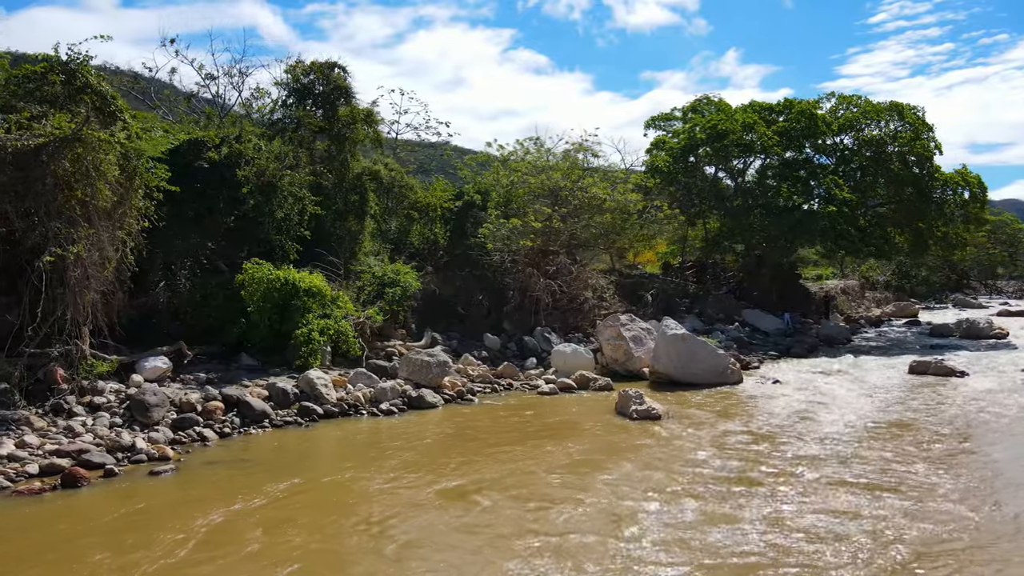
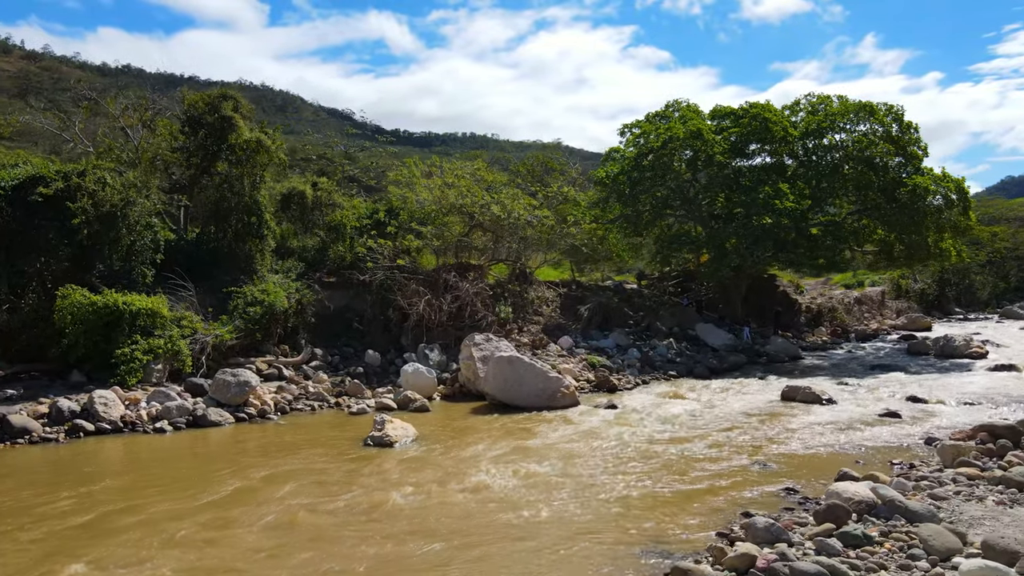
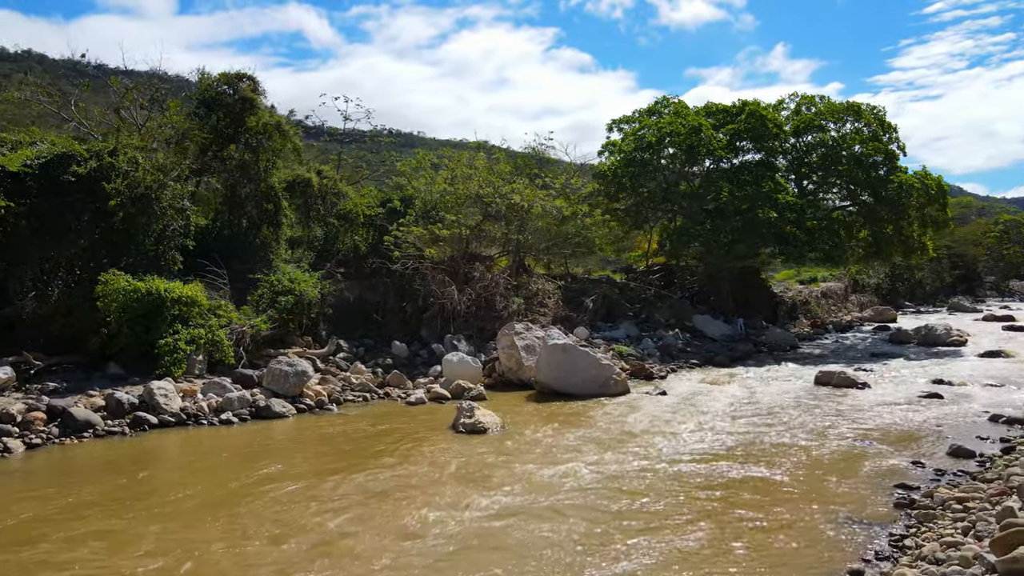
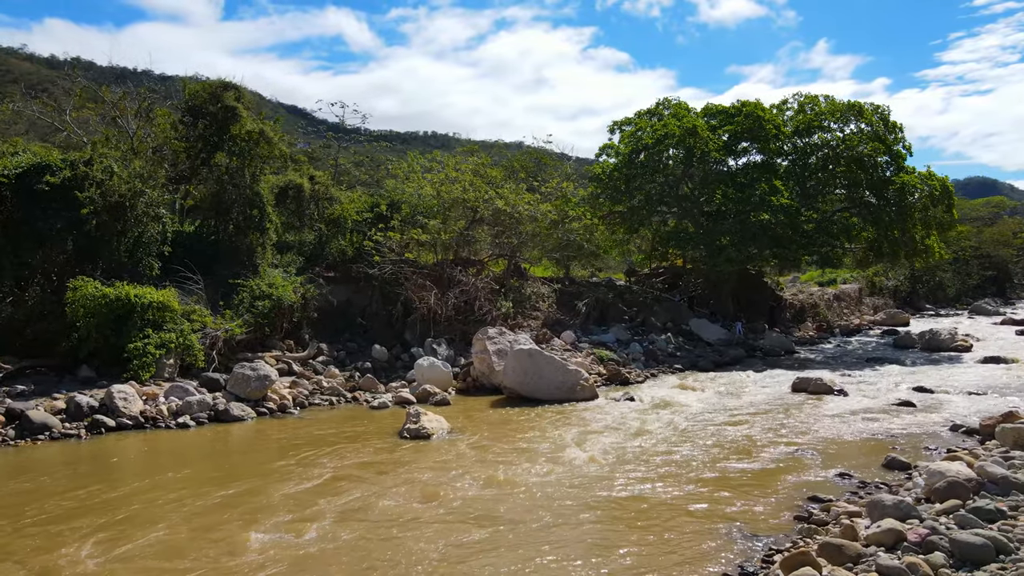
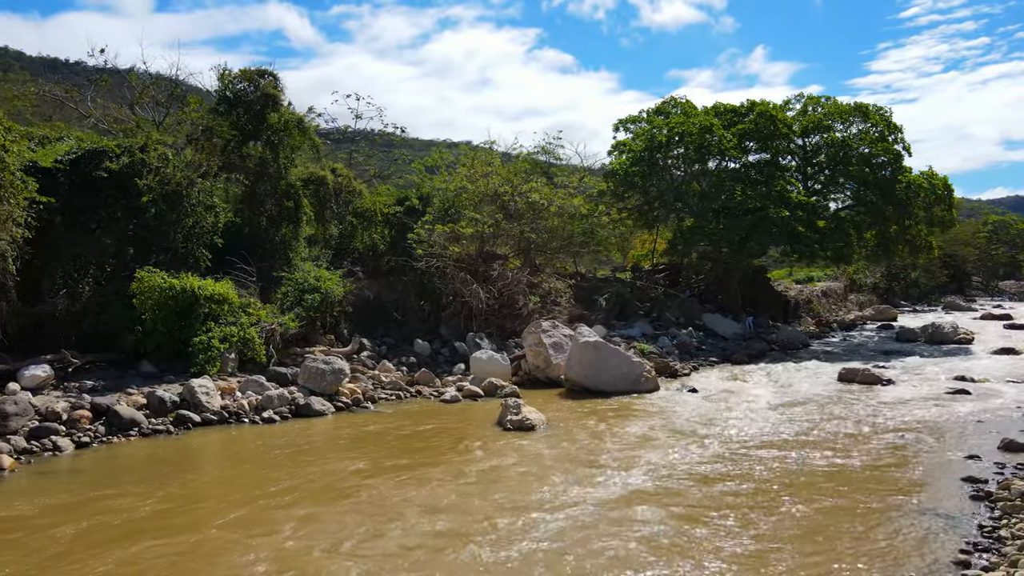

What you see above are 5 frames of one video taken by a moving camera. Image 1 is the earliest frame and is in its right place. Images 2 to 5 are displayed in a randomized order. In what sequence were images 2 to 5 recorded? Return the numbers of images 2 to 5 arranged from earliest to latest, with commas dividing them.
5, 3, 4, 2
